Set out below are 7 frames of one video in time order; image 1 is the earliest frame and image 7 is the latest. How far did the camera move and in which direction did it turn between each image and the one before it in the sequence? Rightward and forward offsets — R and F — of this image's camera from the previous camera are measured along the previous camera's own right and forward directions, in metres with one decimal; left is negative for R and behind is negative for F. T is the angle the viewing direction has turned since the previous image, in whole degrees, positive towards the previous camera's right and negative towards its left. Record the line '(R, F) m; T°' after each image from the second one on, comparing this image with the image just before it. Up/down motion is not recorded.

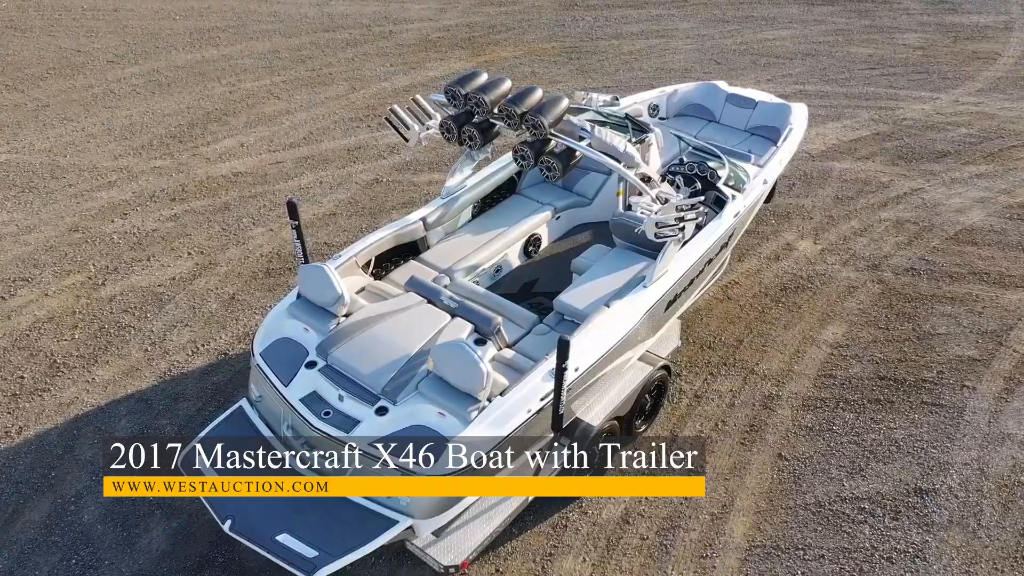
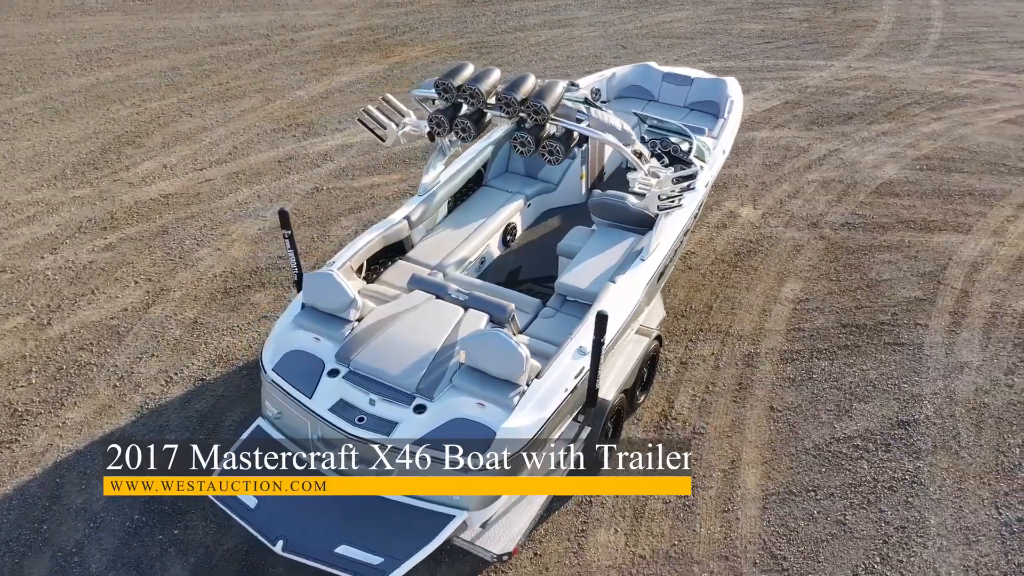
(-0.8, 0.0) m; +8°
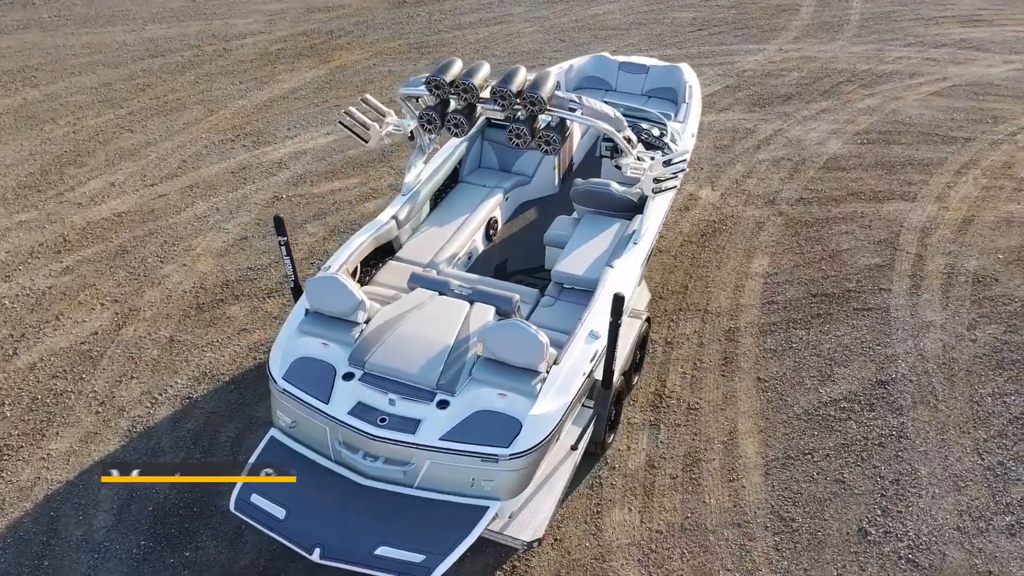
(-0.5, 0.0) m; +5°
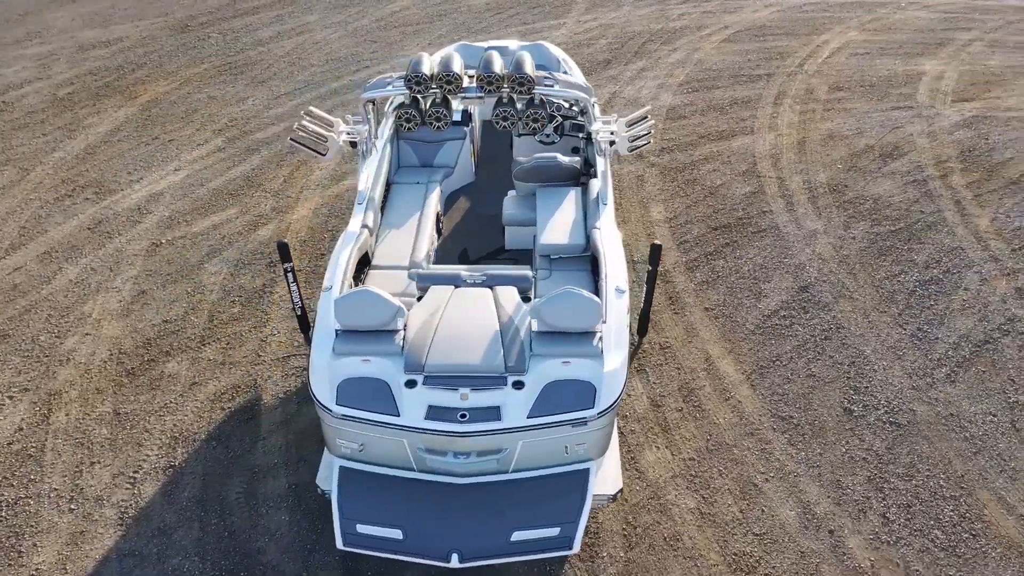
(-1.6, +0.1) m; +16°
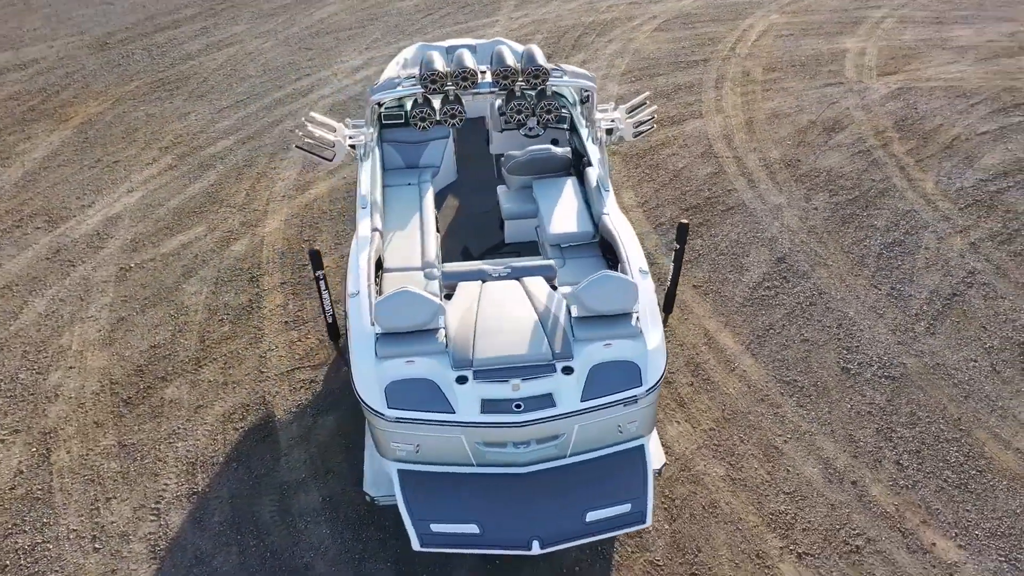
(-0.7, 0.0) m; +7°
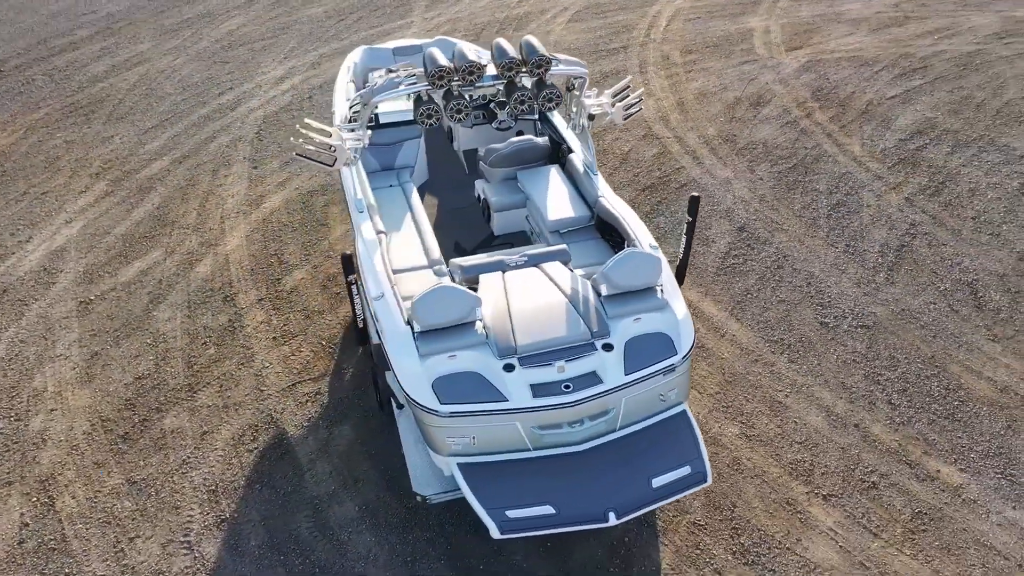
(-0.8, 0.0) m; +8°
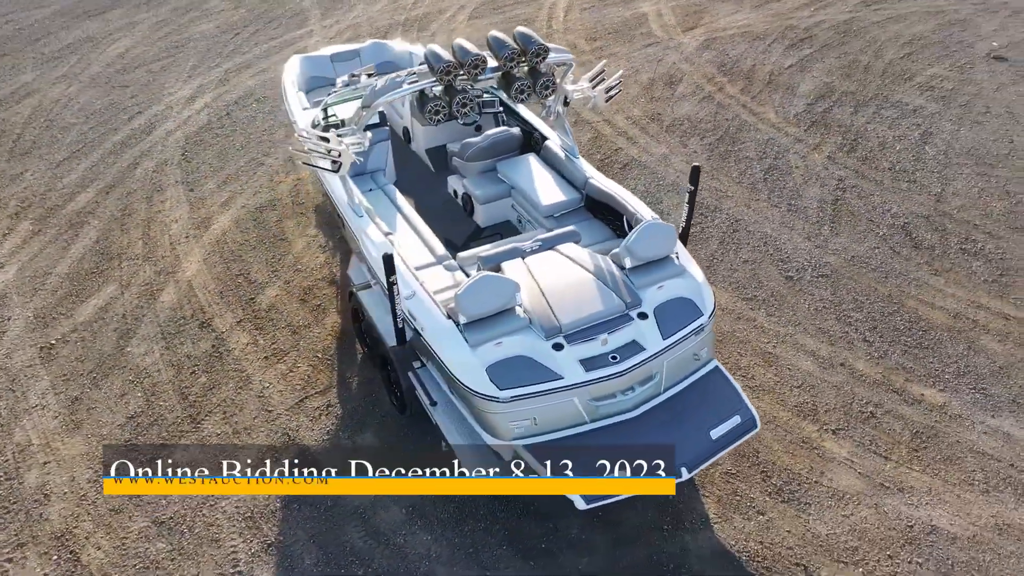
(-1.0, 0.0) m; +9°
